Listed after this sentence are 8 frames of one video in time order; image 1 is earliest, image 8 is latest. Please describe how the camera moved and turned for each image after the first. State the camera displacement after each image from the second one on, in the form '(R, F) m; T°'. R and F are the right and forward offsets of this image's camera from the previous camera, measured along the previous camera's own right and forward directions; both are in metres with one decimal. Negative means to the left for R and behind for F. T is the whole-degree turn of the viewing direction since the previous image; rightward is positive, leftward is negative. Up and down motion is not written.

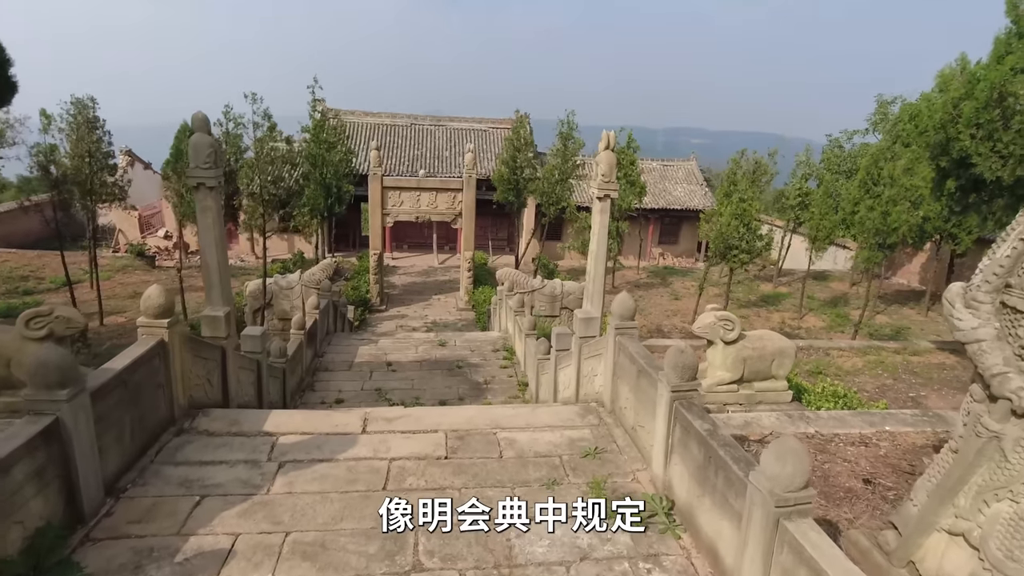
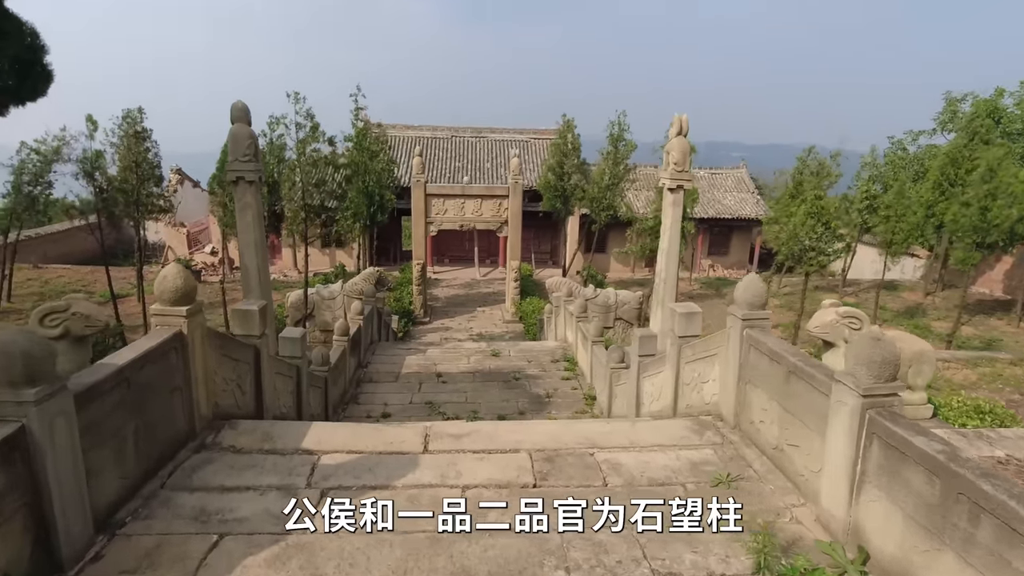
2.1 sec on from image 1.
(-0.3, +0.8) m; -4°
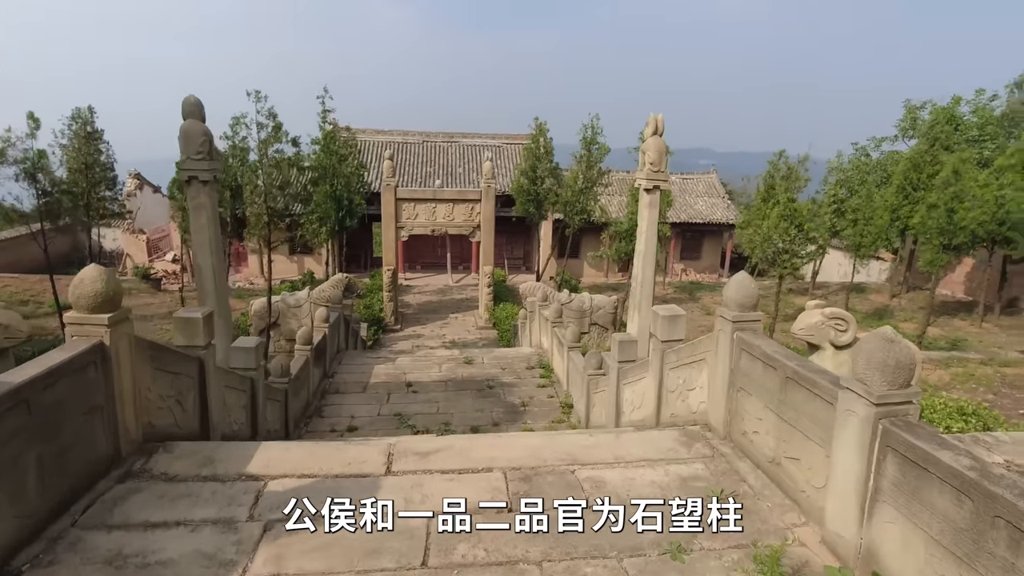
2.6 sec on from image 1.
(0.0, +0.3) m; +3°
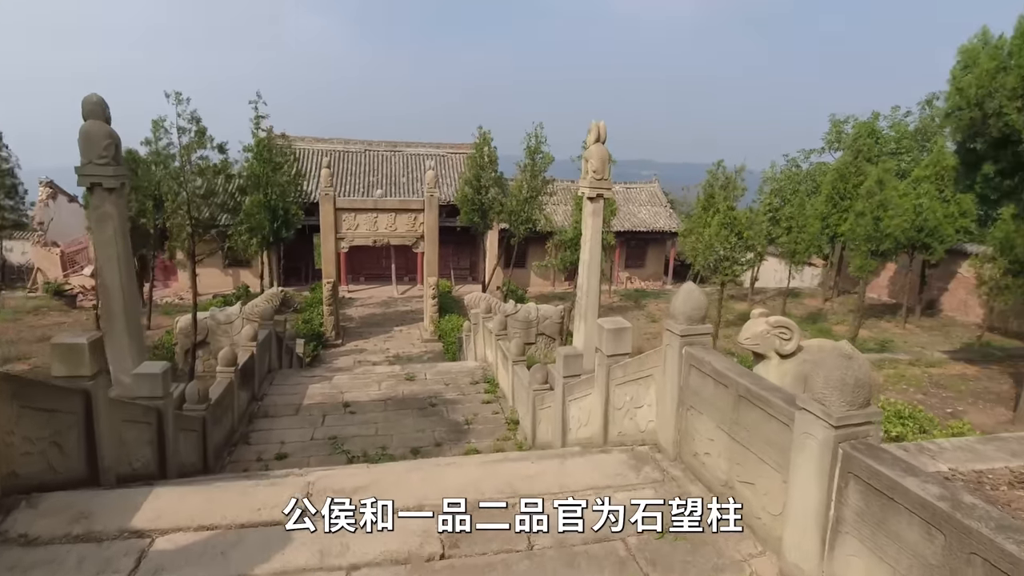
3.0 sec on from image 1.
(+0.1, +0.2) m; +5°
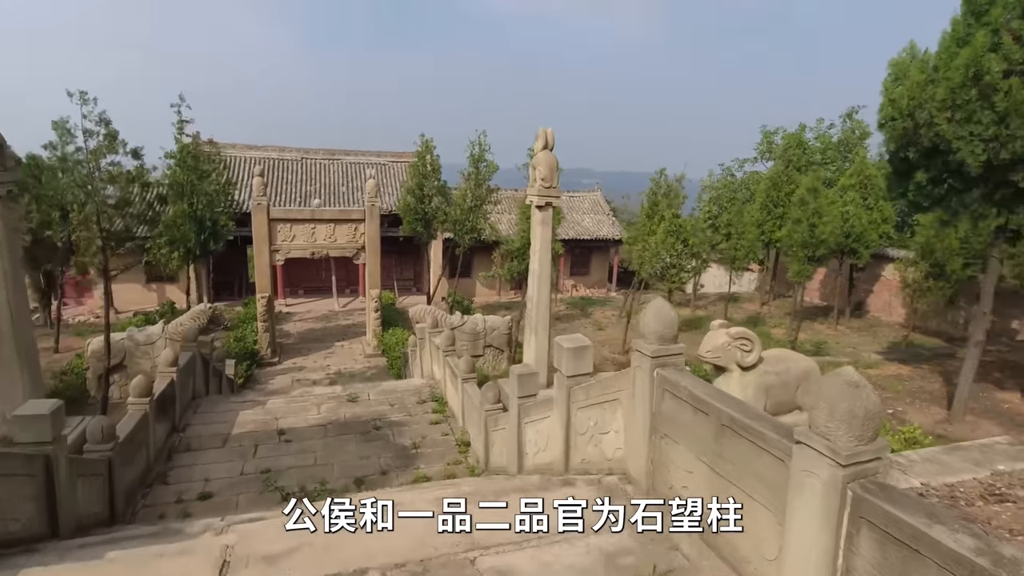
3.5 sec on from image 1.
(0.0, +0.3) m; +6°
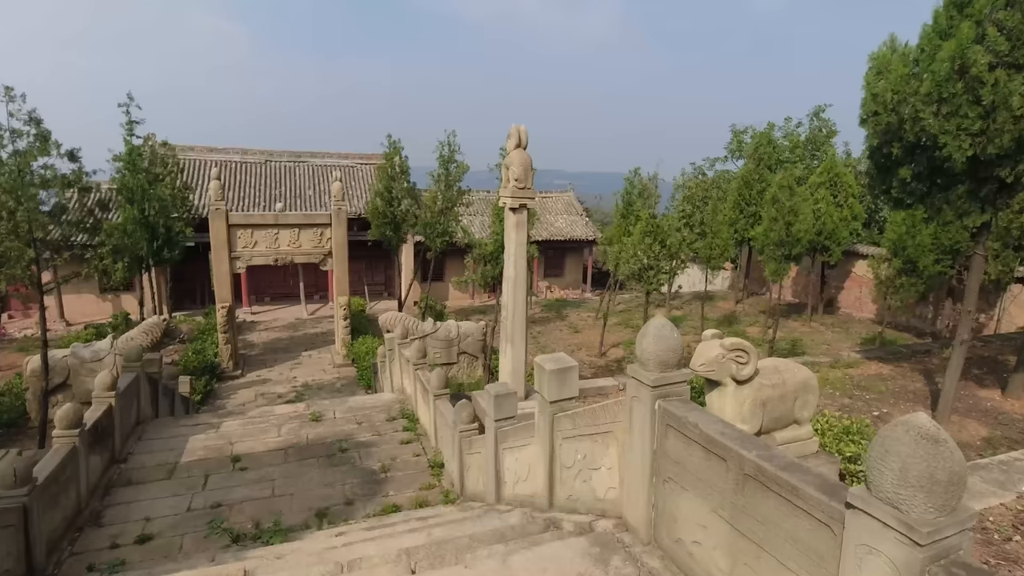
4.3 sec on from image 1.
(0.0, +0.4) m; +3°
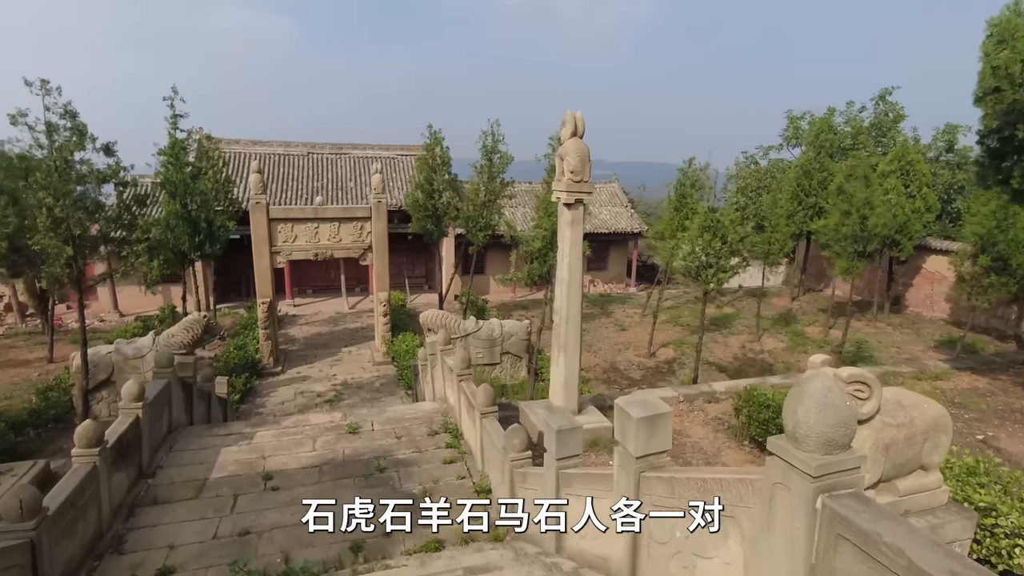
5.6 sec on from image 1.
(-0.2, +0.6) m; -4°
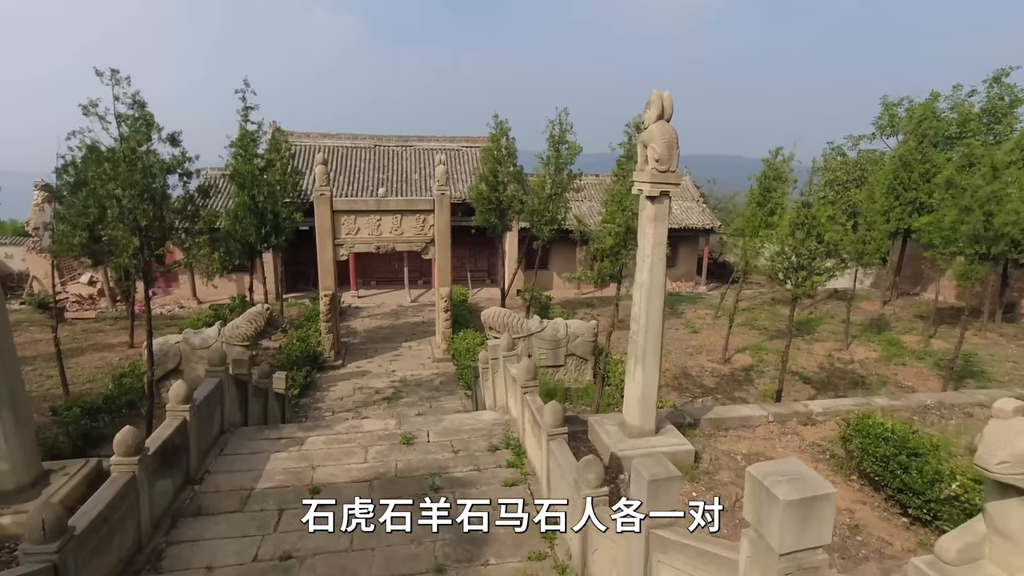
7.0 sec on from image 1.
(-0.1, +0.6) m; -6°
